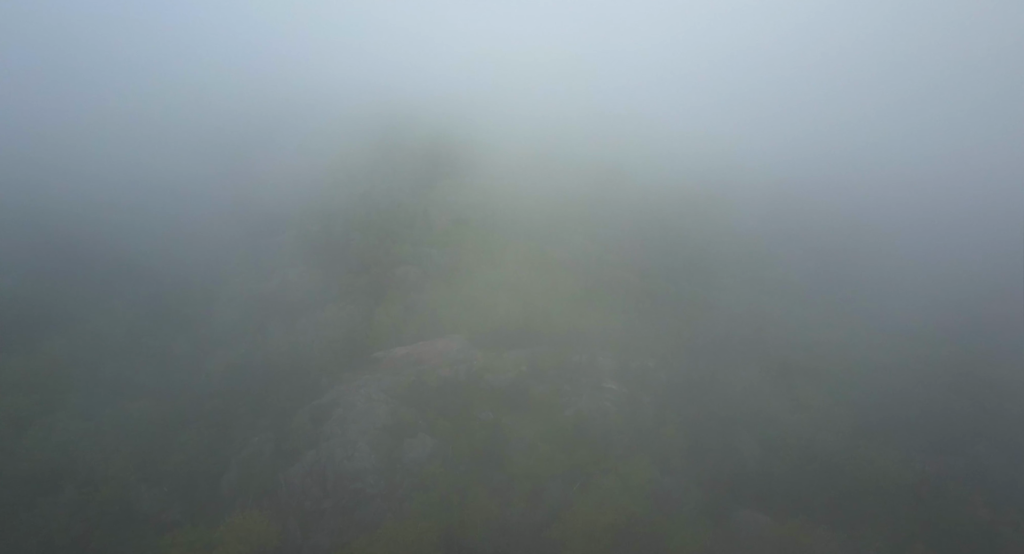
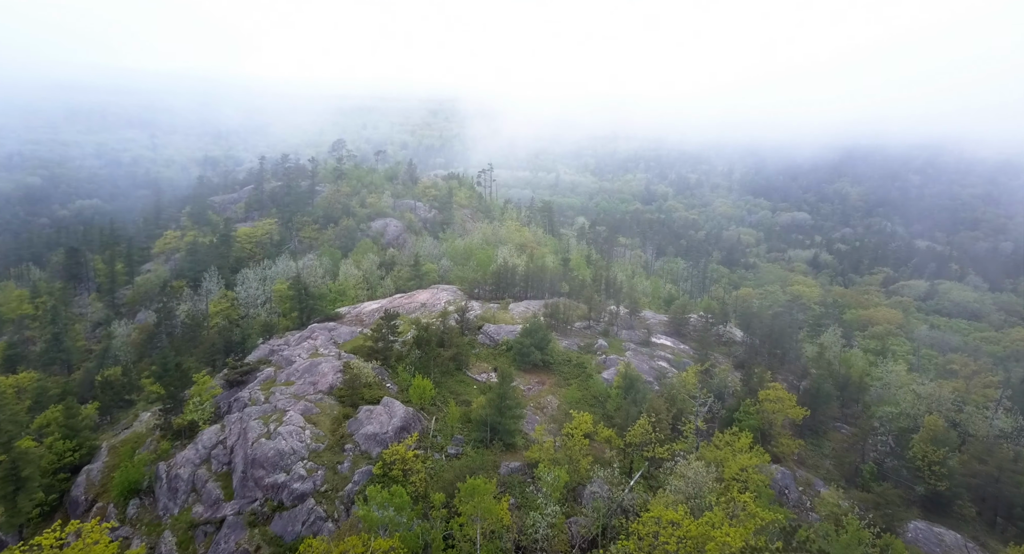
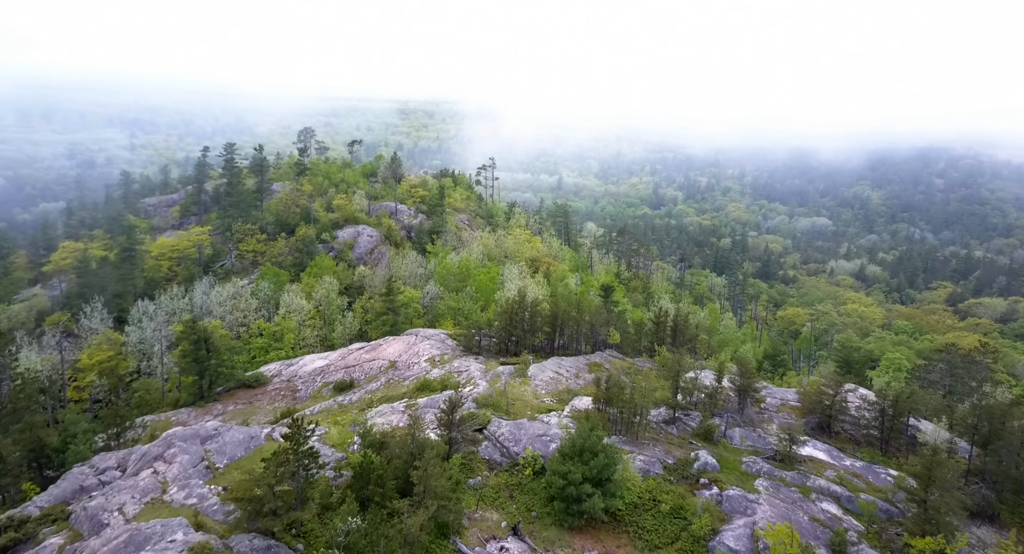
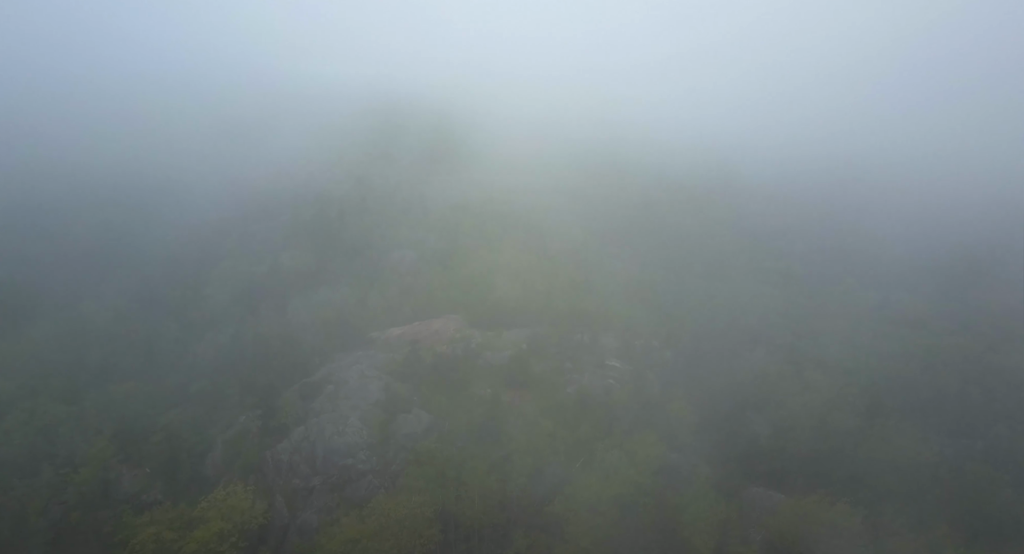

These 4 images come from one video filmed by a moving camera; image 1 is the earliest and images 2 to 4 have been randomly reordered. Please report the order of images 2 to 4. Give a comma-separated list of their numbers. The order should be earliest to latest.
4, 2, 3
